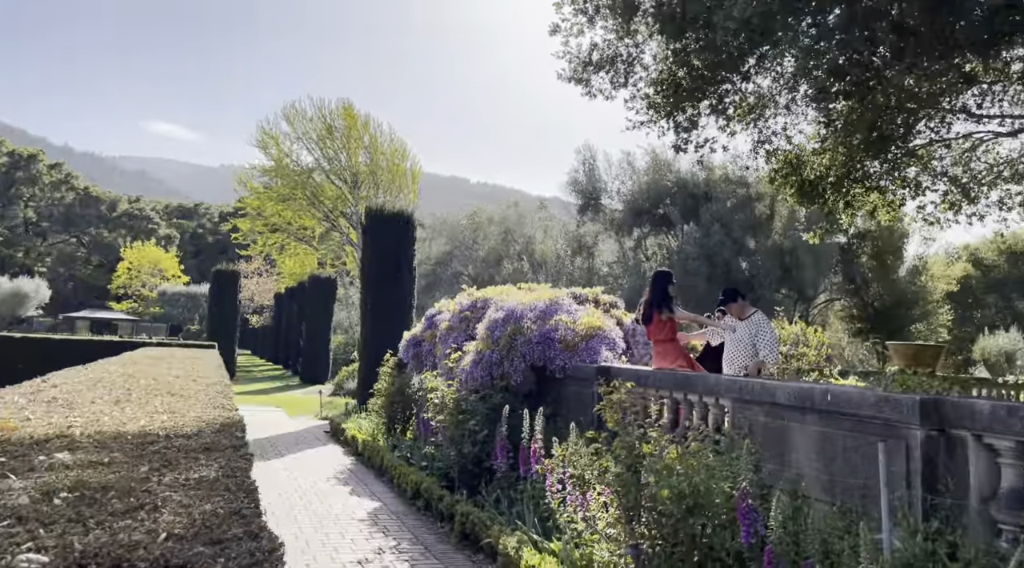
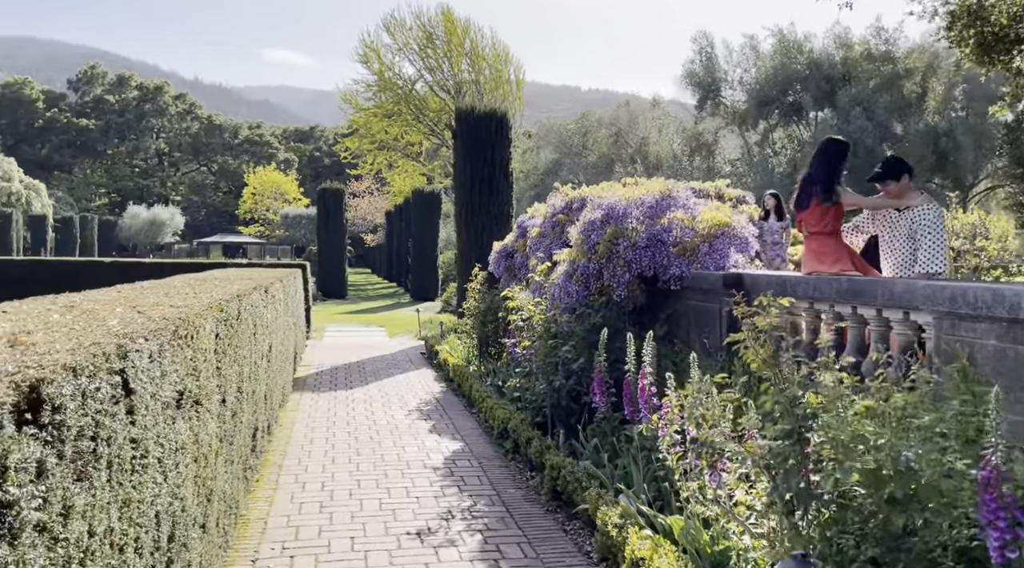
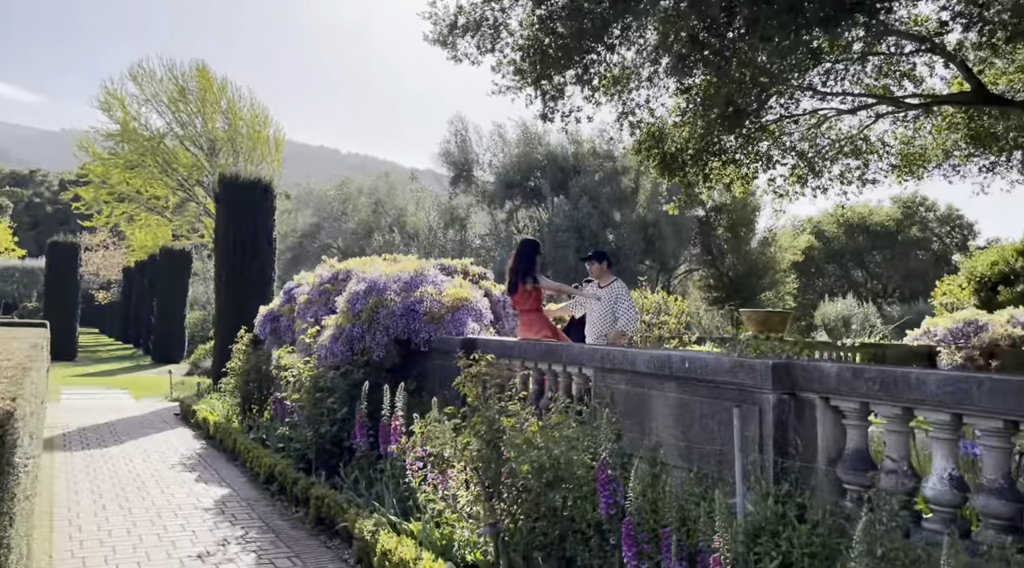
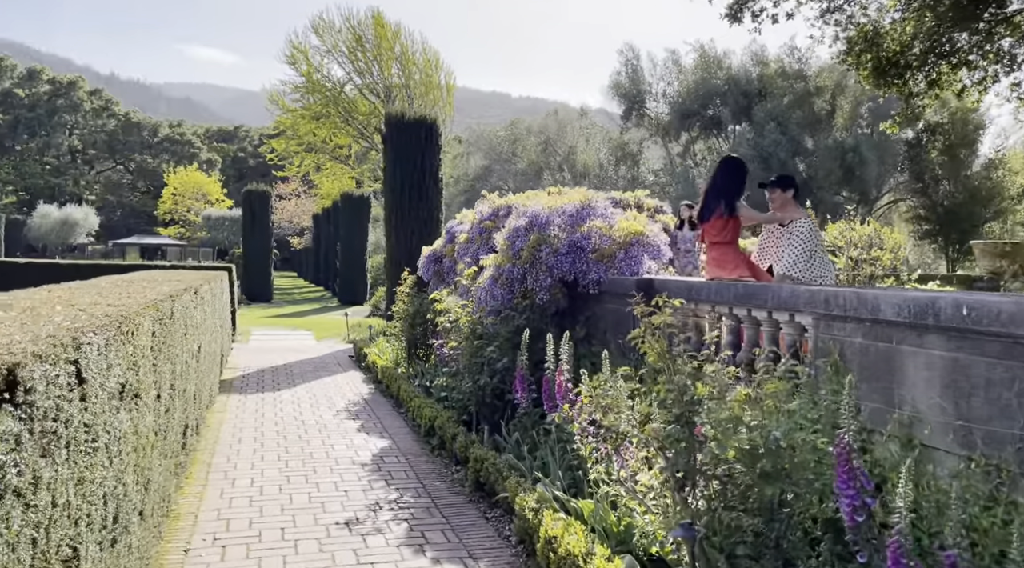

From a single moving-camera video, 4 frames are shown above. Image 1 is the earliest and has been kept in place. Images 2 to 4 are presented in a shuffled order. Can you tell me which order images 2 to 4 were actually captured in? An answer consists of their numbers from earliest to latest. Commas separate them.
3, 4, 2
